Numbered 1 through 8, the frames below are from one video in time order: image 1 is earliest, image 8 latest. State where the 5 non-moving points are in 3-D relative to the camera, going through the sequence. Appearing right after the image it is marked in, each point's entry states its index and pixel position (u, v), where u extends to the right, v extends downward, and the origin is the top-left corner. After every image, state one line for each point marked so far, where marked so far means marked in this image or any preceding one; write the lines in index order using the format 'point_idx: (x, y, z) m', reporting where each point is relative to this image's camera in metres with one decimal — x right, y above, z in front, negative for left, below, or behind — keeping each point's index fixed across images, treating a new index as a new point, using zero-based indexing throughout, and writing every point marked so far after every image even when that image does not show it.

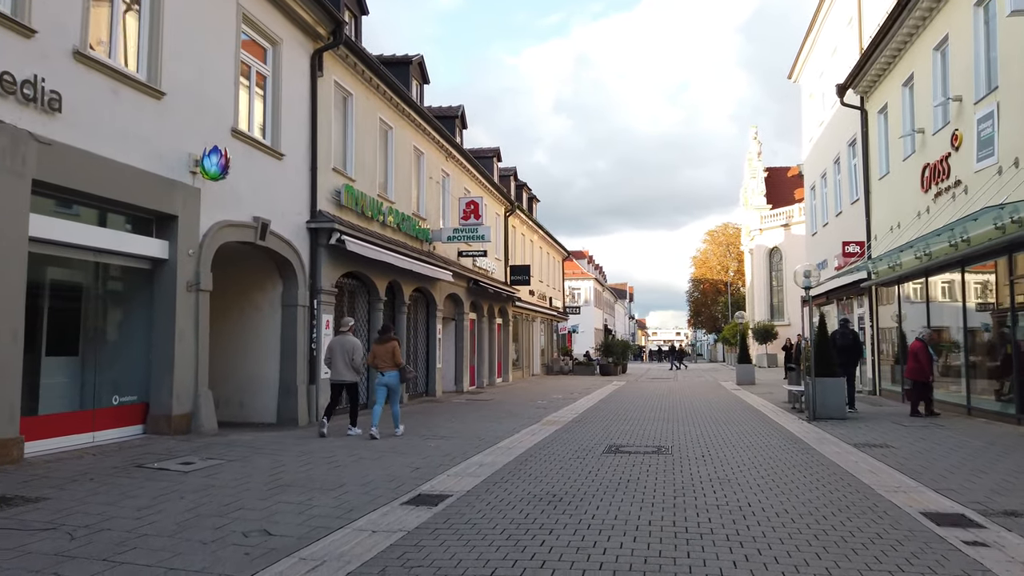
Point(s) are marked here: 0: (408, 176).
0: (-2.6, +2.8, +18.7) m
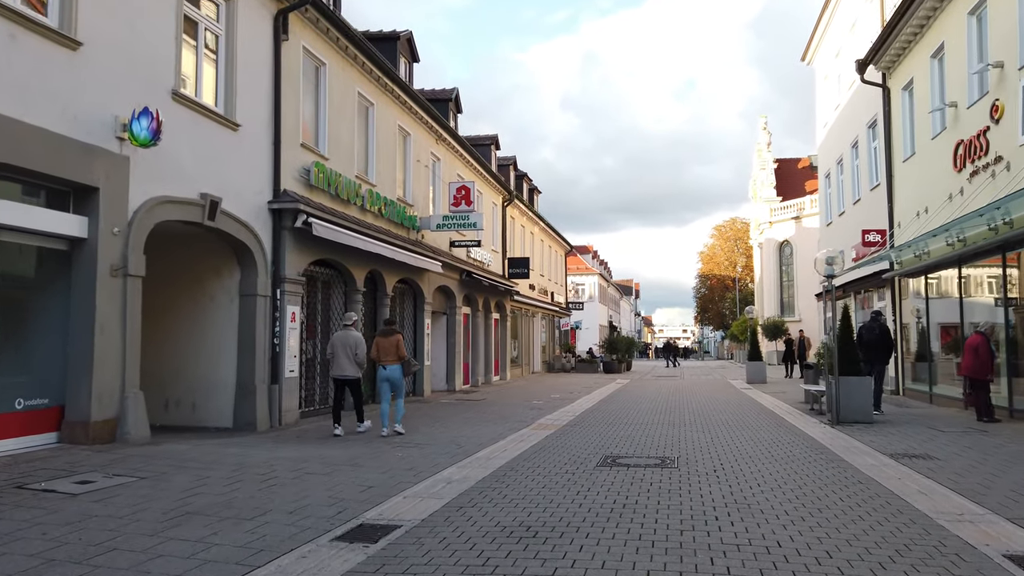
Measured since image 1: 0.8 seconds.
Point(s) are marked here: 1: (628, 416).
0: (-2.7, +3.0, +17.3) m
1: (+2.7, -2.7, +16.8) m
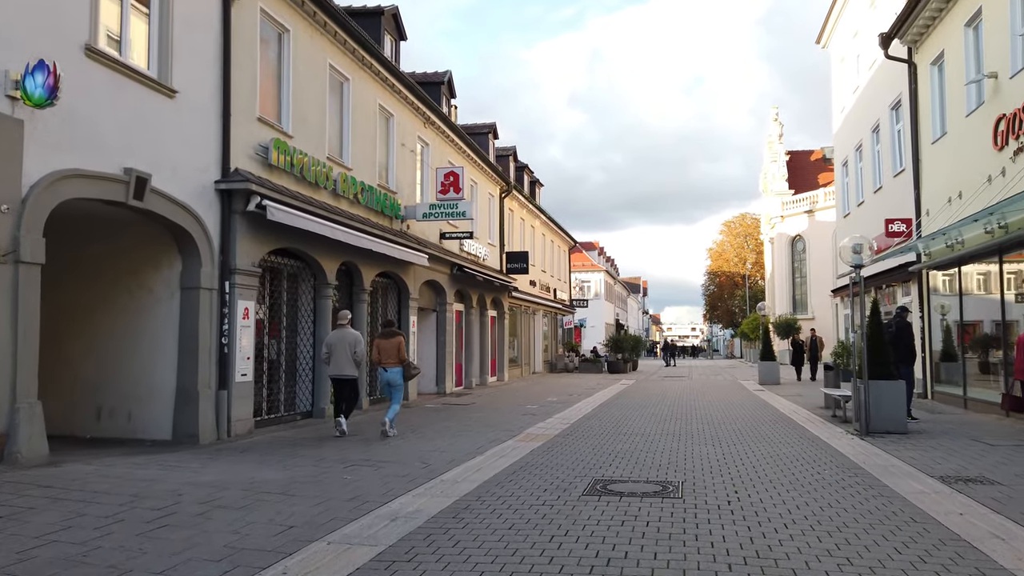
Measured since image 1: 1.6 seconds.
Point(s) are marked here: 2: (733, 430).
0: (-2.9, +3.1, +15.8) m
1: (+2.5, -2.6, +15.3) m
2: (+4.0, -2.5, +13.6) m
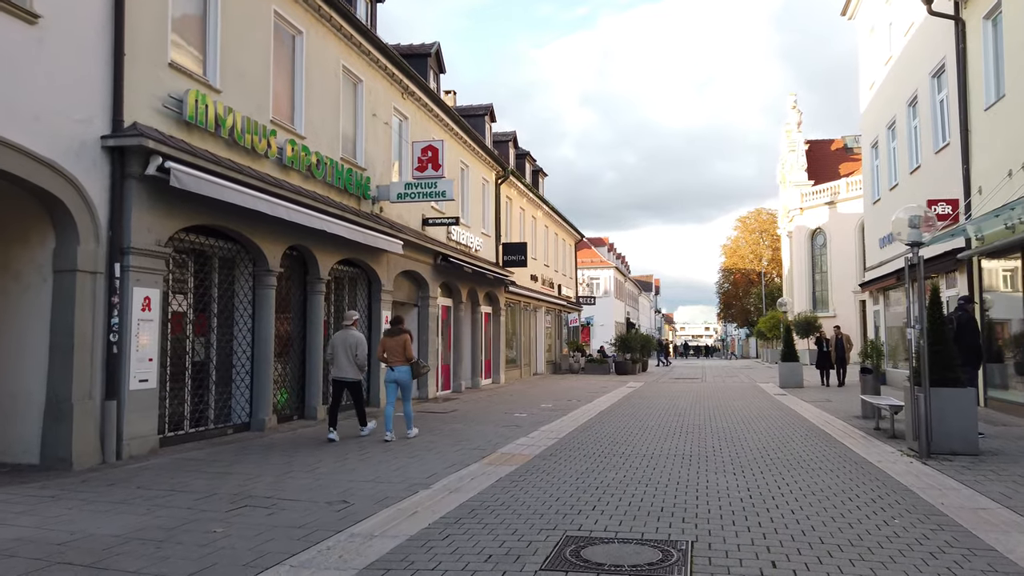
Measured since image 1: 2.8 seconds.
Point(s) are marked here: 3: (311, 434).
0: (-3.2, +3.3, +13.6) m
1: (+2.2, -2.4, +13.0) m
2: (+3.7, -2.3, +11.4) m
3: (-3.0, -2.2, +11.3) m
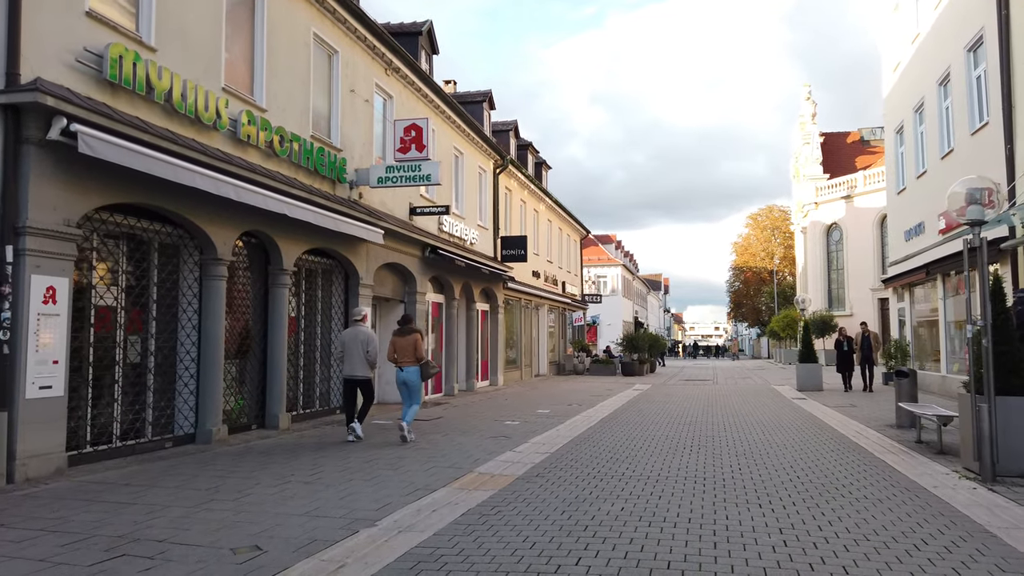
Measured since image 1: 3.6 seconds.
0: (-3.4, +3.4, +12.2) m
1: (+2.0, -2.3, +11.5) m
2: (+3.5, -2.2, +9.9) m
3: (-3.2, -2.1, +9.9) m
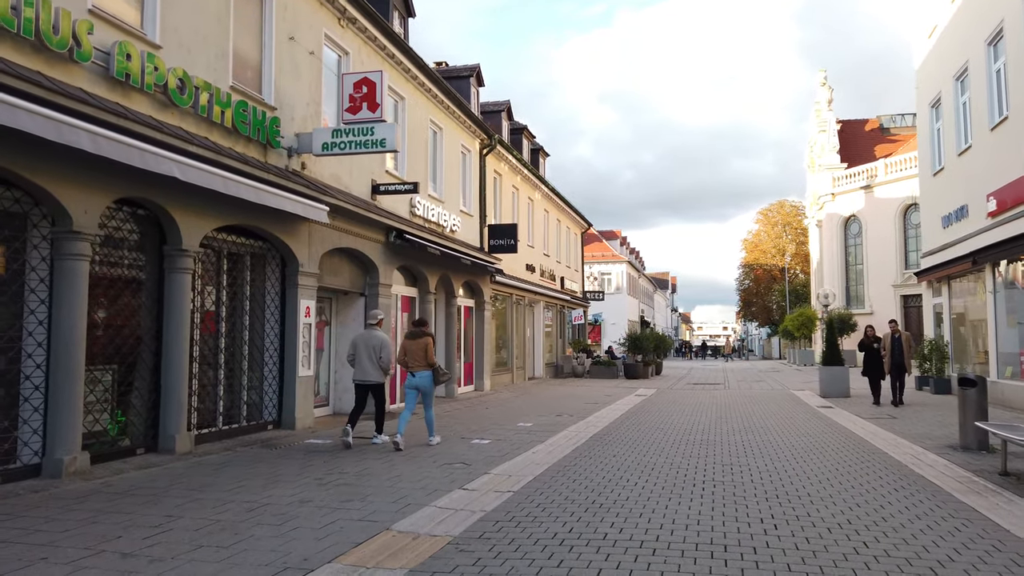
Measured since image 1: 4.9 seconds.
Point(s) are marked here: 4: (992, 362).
0: (-3.8, +3.6, +9.9) m
1: (+1.6, -2.1, +9.1) m
2: (+3.0, -2.1, +7.4) m
3: (-3.6, -1.9, +7.5) m
4: (+10.4, -1.6, +16.3) m
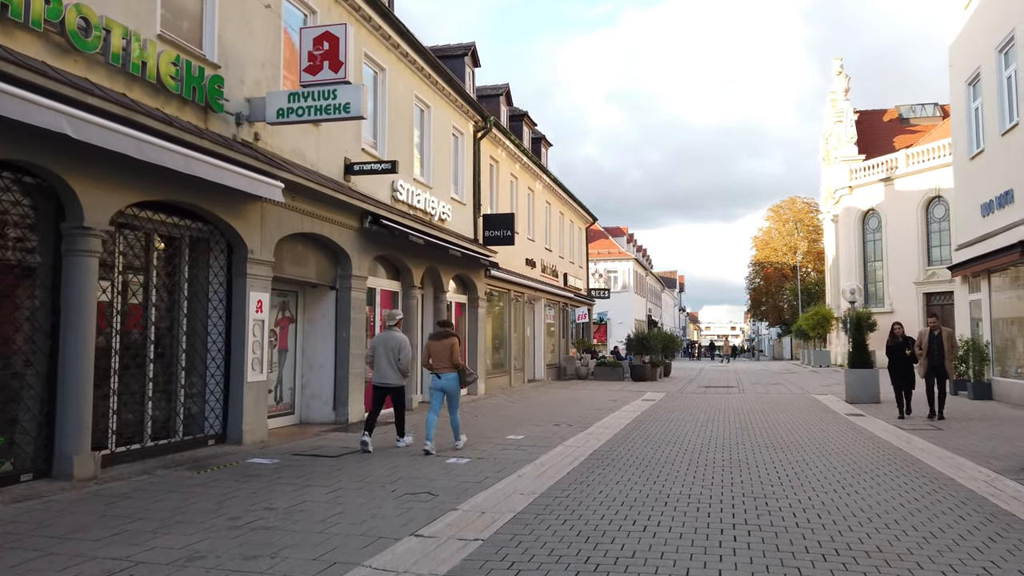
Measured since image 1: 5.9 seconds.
0: (-4.0, +3.7, +8.2) m
1: (+1.4, -2.0, +7.4) m
2: (+2.8, -1.9, +5.7) m
3: (-3.8, -1.8, +5.9) m
4: (+10.2, -1.5, +14.6) m
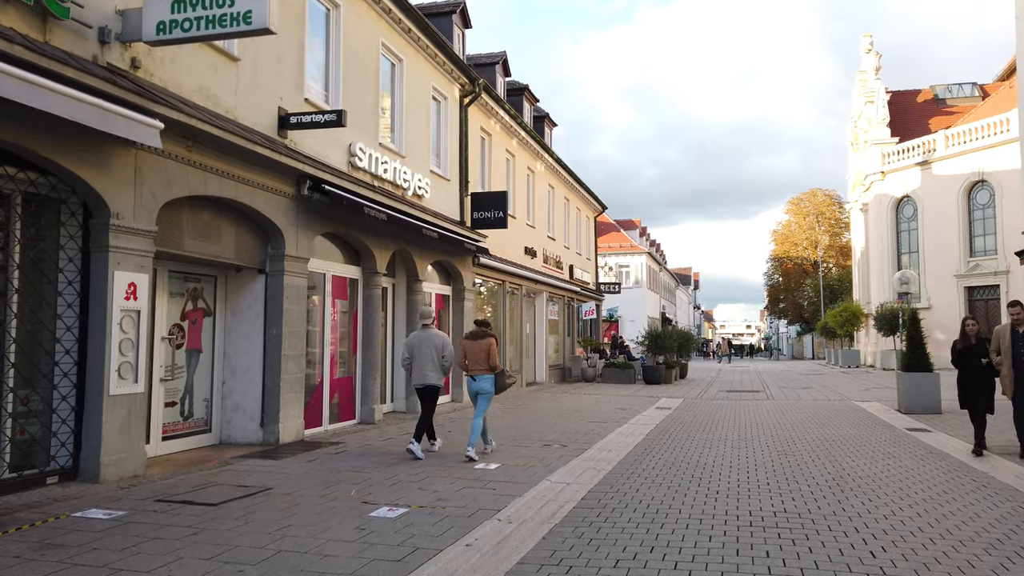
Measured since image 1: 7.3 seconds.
0: (-4.4, +3.9, +5.6) m
1: (+1.0, -1.8, +4.8) m
2: (+2.4, -1.7, +3.0) m
3: (-4.2, -1.6, +3.3) m
4: (+10.0, -1.3, +11.7) m
